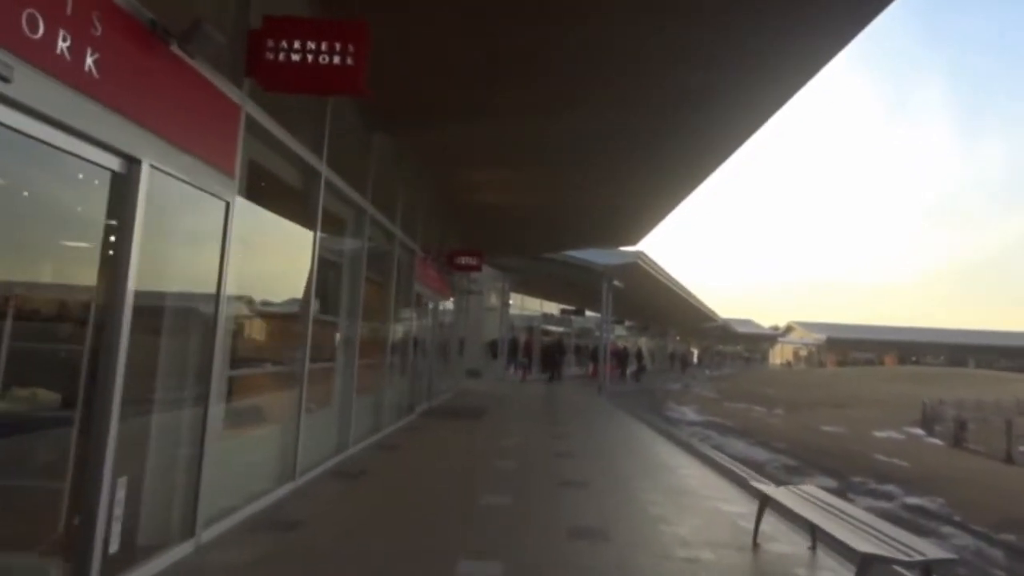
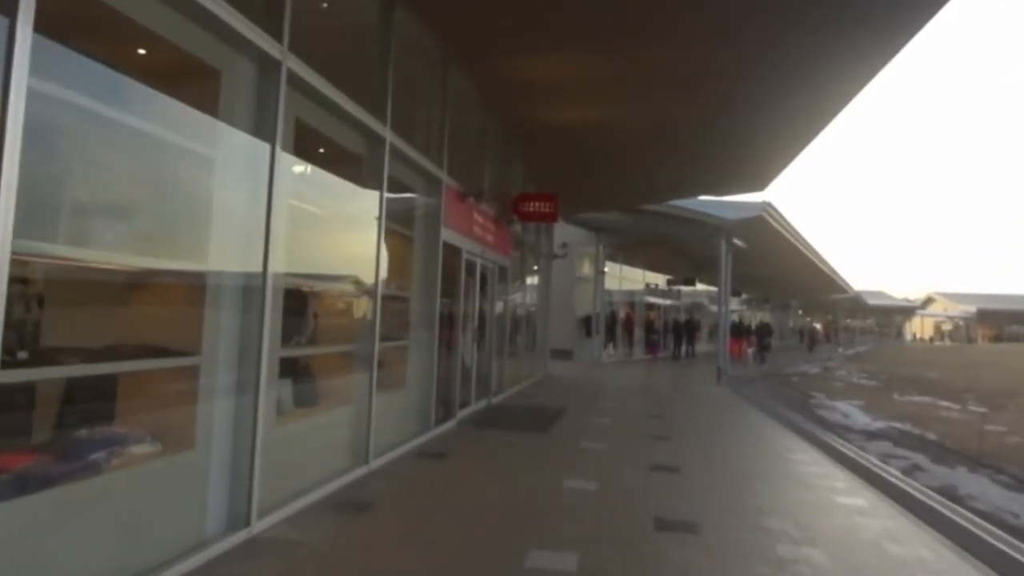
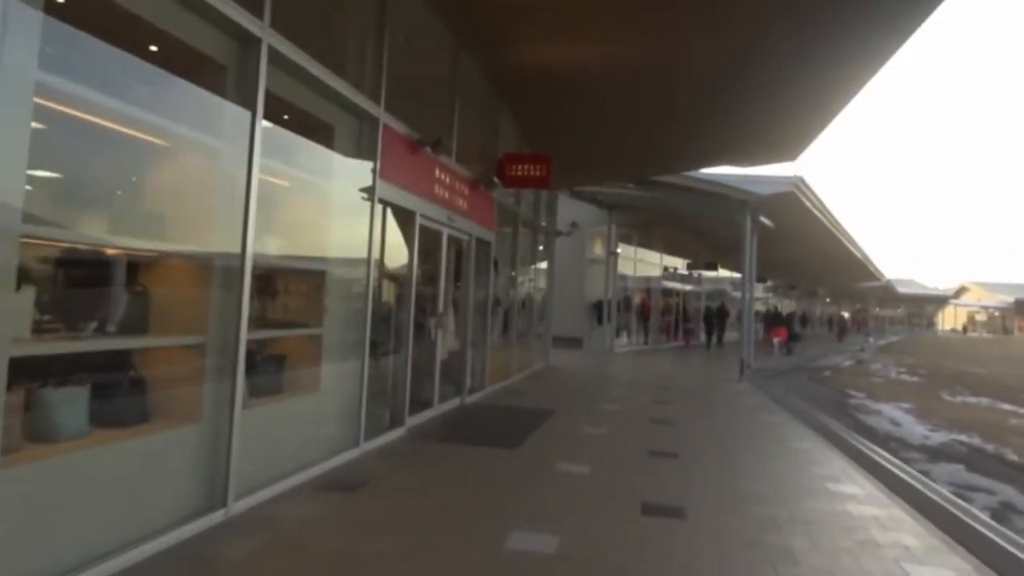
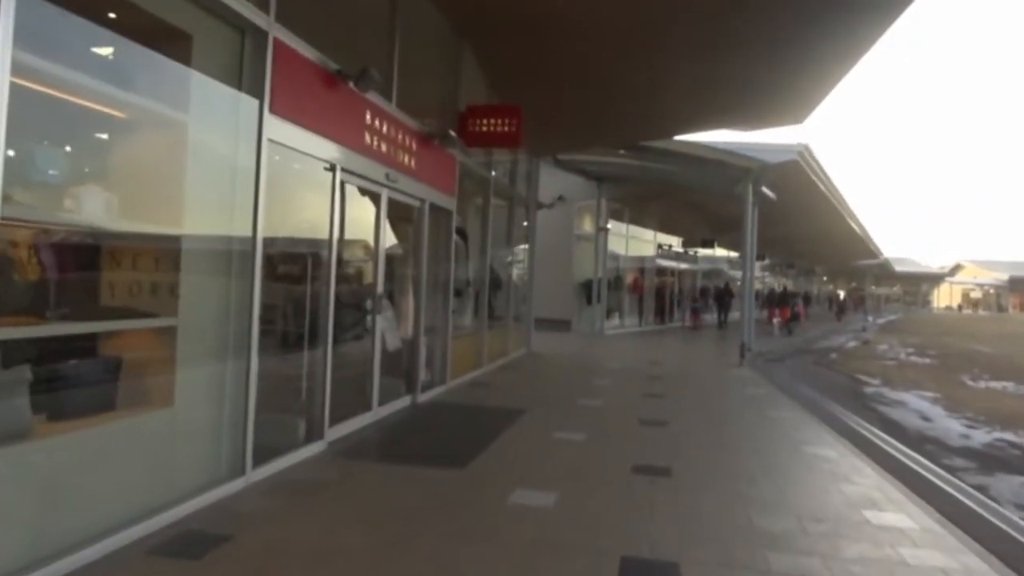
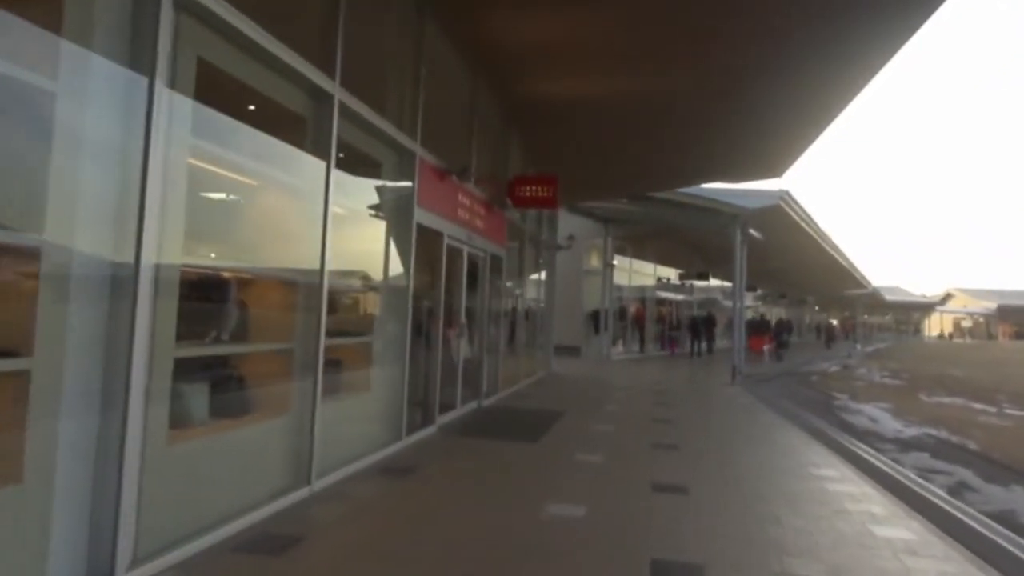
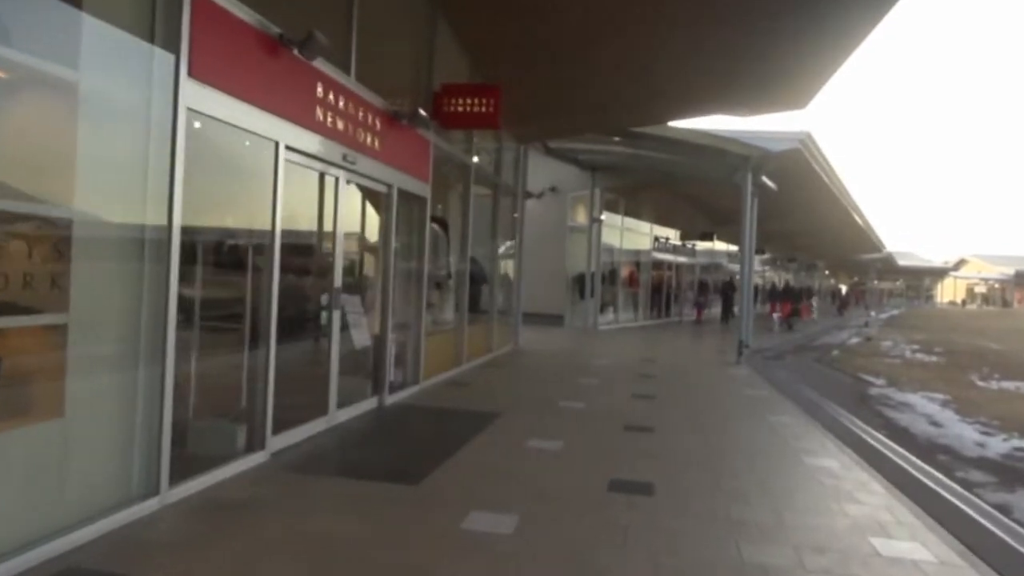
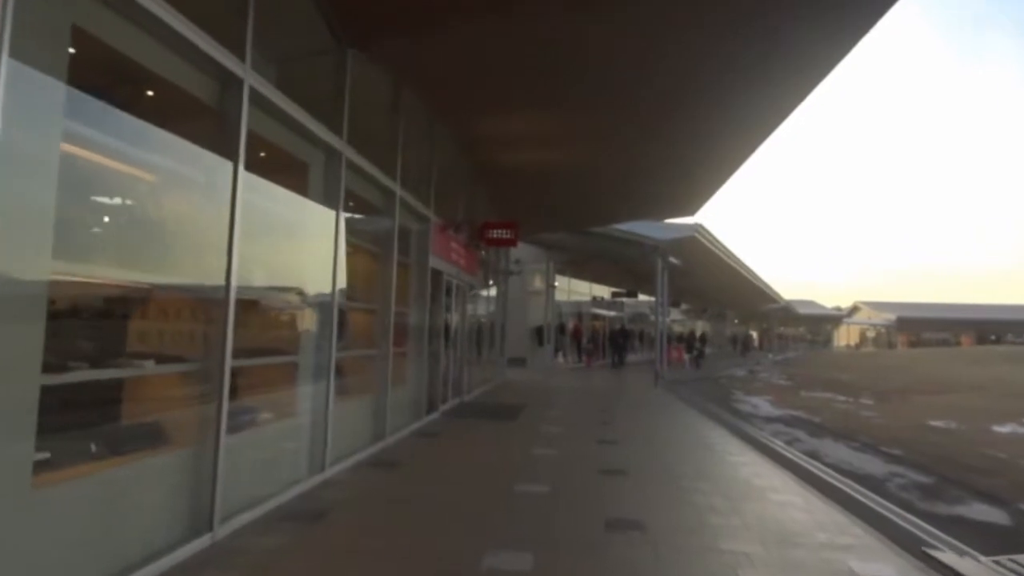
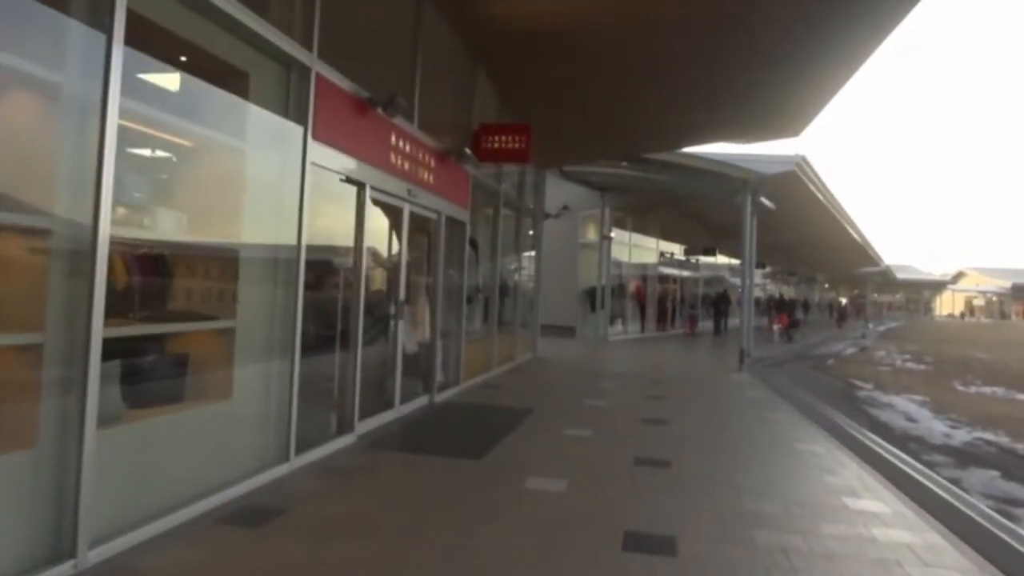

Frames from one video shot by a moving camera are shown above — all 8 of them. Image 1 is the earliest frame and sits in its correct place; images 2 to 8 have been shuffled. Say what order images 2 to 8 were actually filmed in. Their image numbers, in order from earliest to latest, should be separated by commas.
7, 2, 5, 3, 8, 4, 6
